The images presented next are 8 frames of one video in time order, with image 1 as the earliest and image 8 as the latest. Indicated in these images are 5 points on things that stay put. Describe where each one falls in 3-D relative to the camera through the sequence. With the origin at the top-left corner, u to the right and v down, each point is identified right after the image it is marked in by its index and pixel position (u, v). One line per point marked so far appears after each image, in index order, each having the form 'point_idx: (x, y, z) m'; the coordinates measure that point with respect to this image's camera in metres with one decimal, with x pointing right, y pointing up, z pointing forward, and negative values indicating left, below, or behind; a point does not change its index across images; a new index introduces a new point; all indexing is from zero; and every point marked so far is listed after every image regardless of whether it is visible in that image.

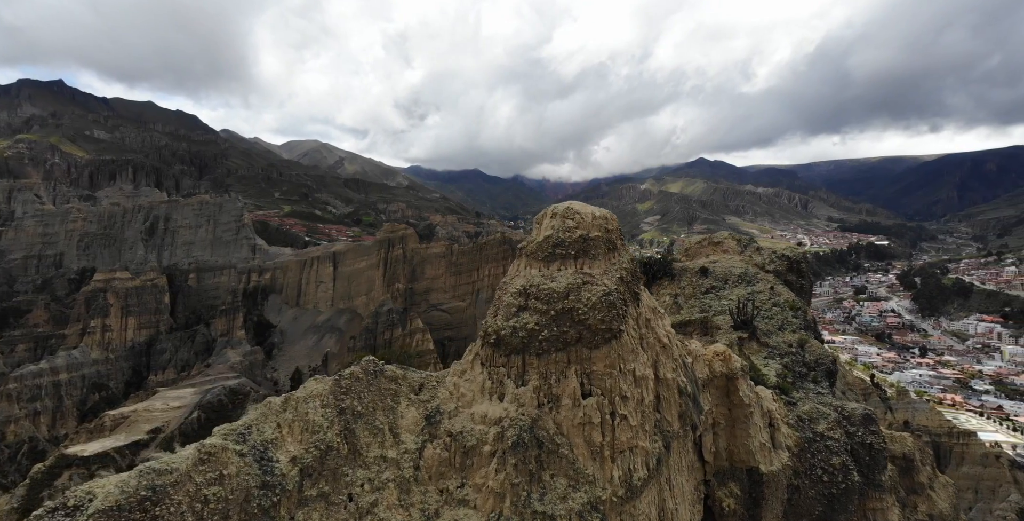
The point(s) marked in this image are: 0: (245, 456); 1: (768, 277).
0: (-4.0, -2.9, +8.7) m
1: (+8.0, -0.5, +17.6) m
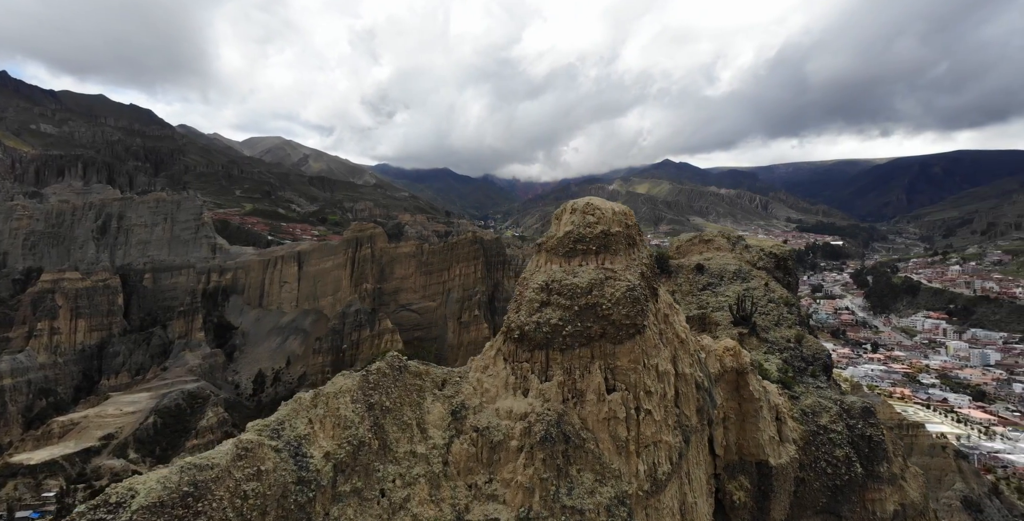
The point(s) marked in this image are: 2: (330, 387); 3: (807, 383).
0: (-3.5, -2.8, +8.6) m
1: (+8.0, -0.4, +18.2) m
2: (-3.1, -2.1, +9.7) m
3: (+7.7, -3.2, +14.8) m
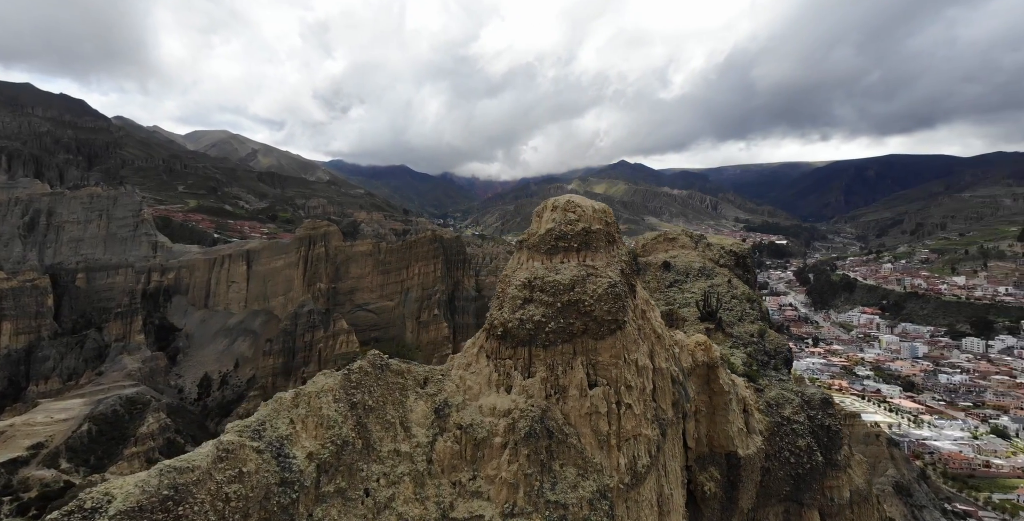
0: (-3.7, -2.7, +8.3) m
1: (+7.0, -0.3, +18.8) m
2: (-3.3, -2.1, +9.5) m
3: (+7.0, -3.1, +15.4) m
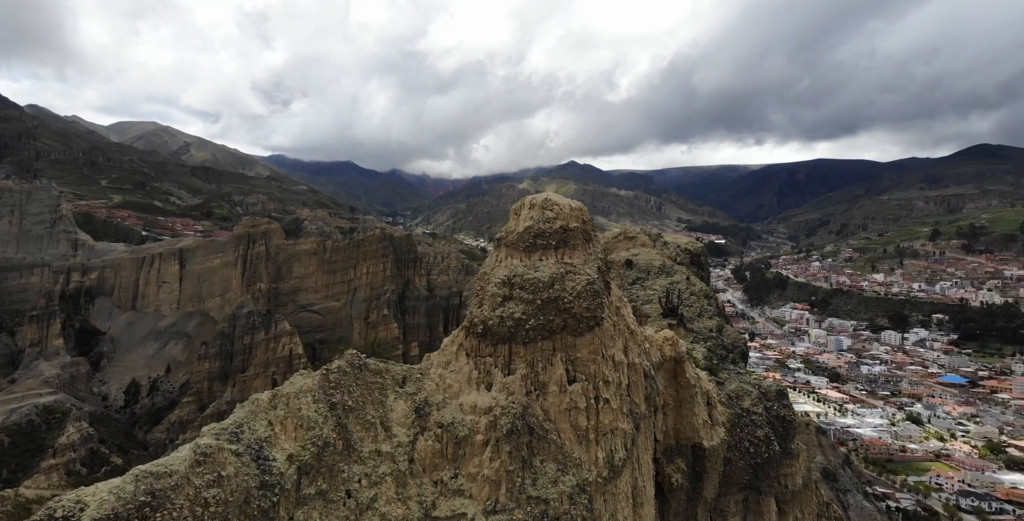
0: (-3.8, -2.7, +8.0) m
1: (+5.8, -0.3, +19.5) m
2: (-3.6, -2.0, +9.2) m
3: (+6.2, -3.1, +16.1) m
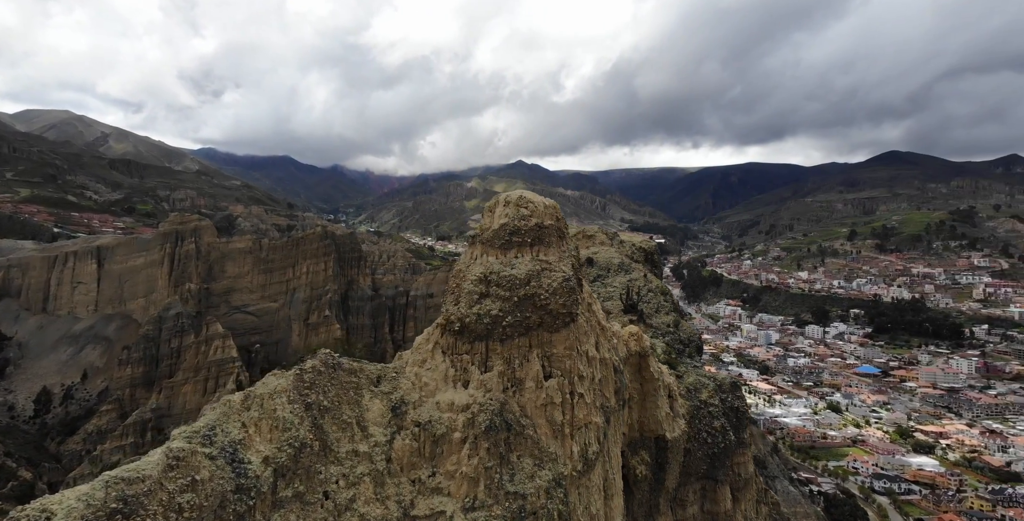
0: (-4.0, -2.7, +7.6) m
1: (+4.4, -0.2, +20.0) m
2: (-3.9, -2.0, +8.8) m
3: (+5.1, -3.0, +16.7) m
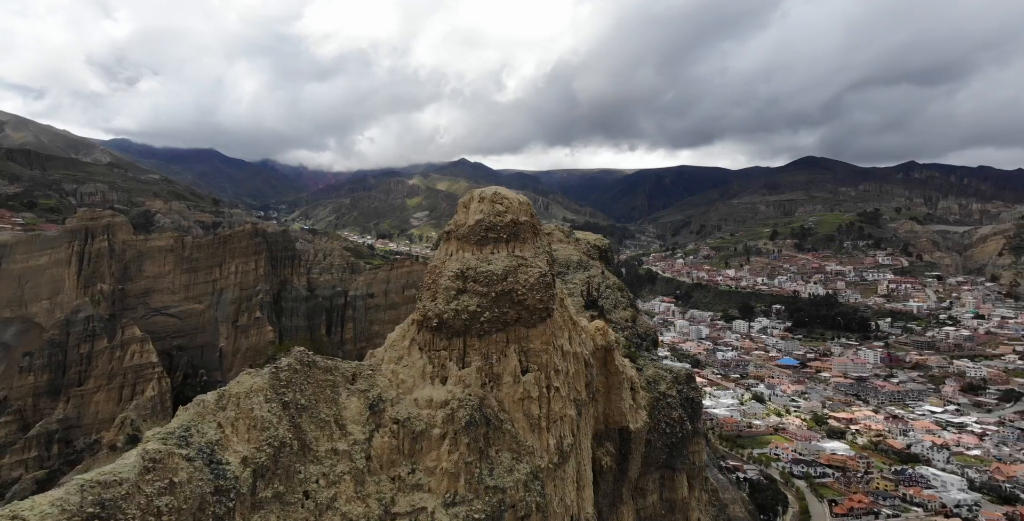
0: (-4.0, -2.6, +7.2) m
1: (+2.9, -0.1, +20.5) m
2: (-4.1, -1.9, +8.4) m
3: (+4.0, -2.9, +17.3) m
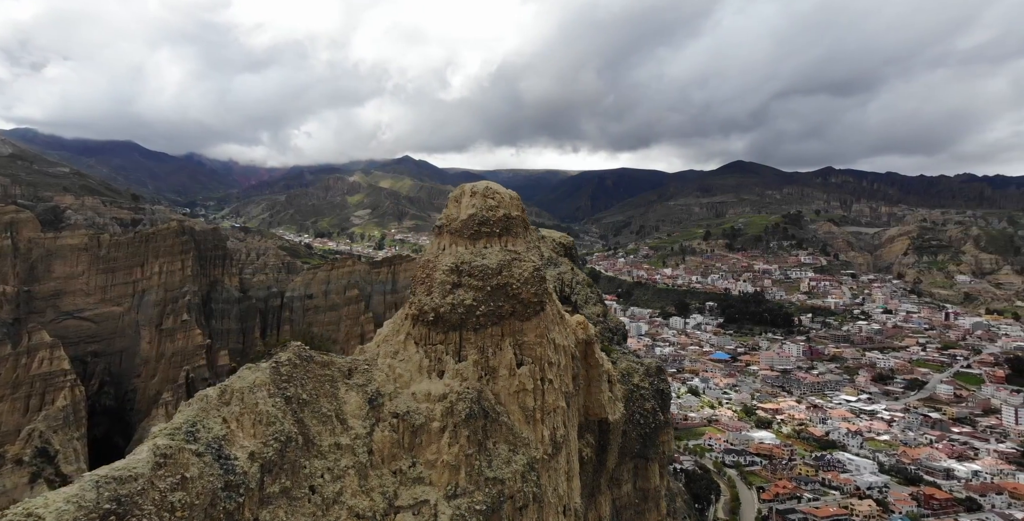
0: (-3.7, -2.5, +6.9) m
1: (+1.8, 0.0, +20.8) m
2: (-3.9, -1.8, +8.1) m
3: (+3.2, -2.8, +17.7) m
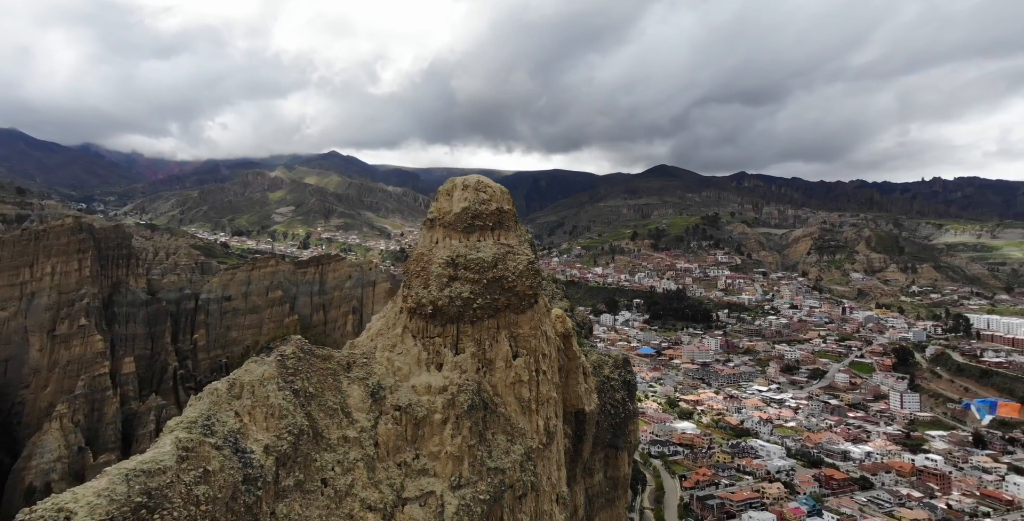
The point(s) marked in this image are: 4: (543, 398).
0: (-3.3, -2.3, +6.5) m
1: (+0.5, +0.2, +20.9) m
2: (-3.6, -1.6, +7.6) m
3: (+2.2, -2.6, +18.1) m
4: (+0.6, -2.7, +11.2) m
